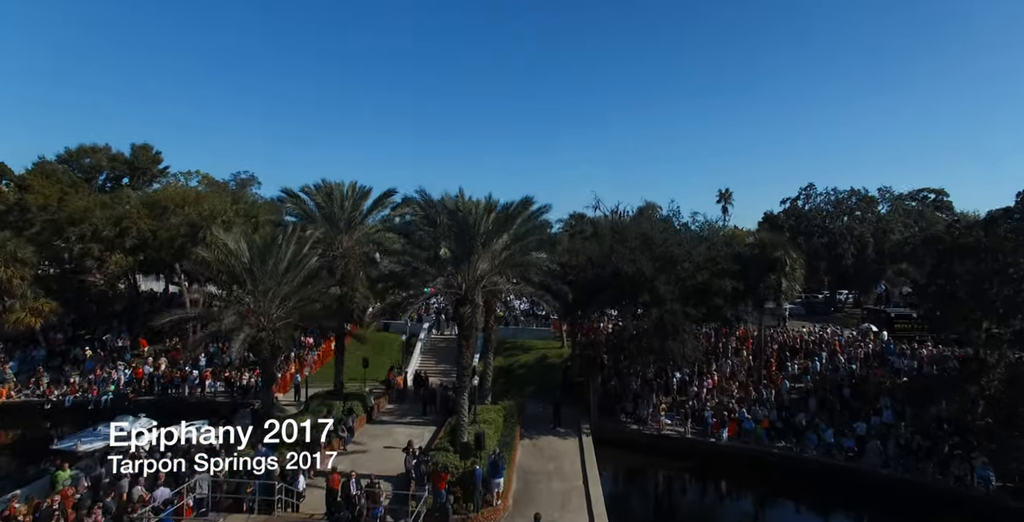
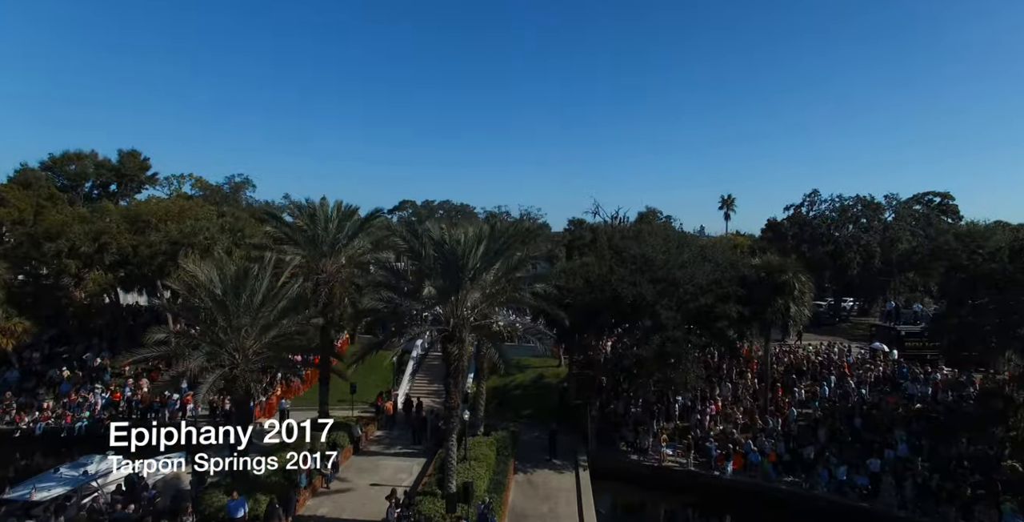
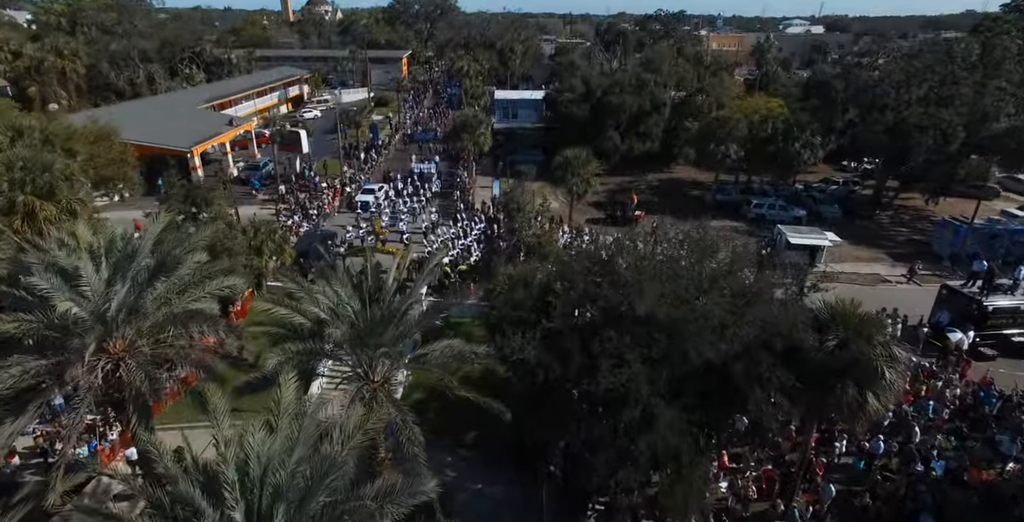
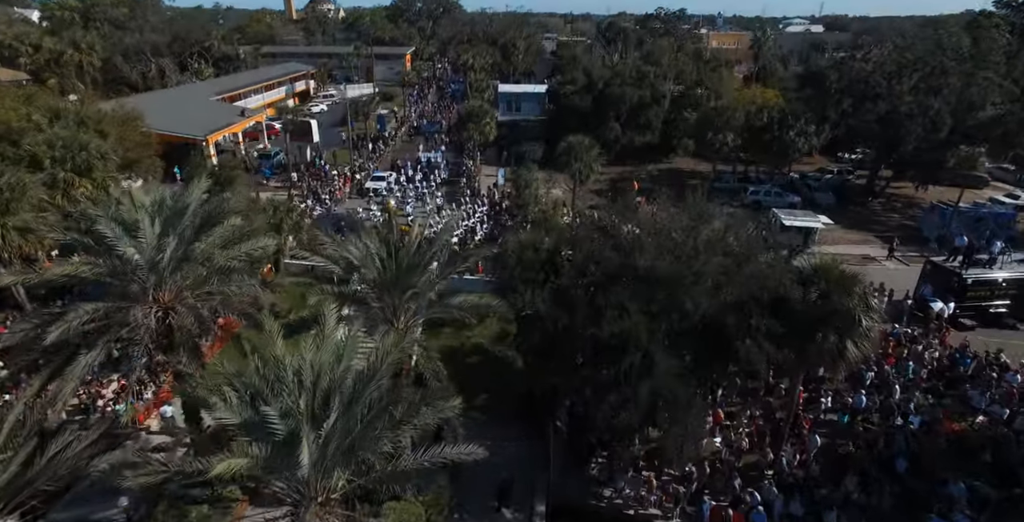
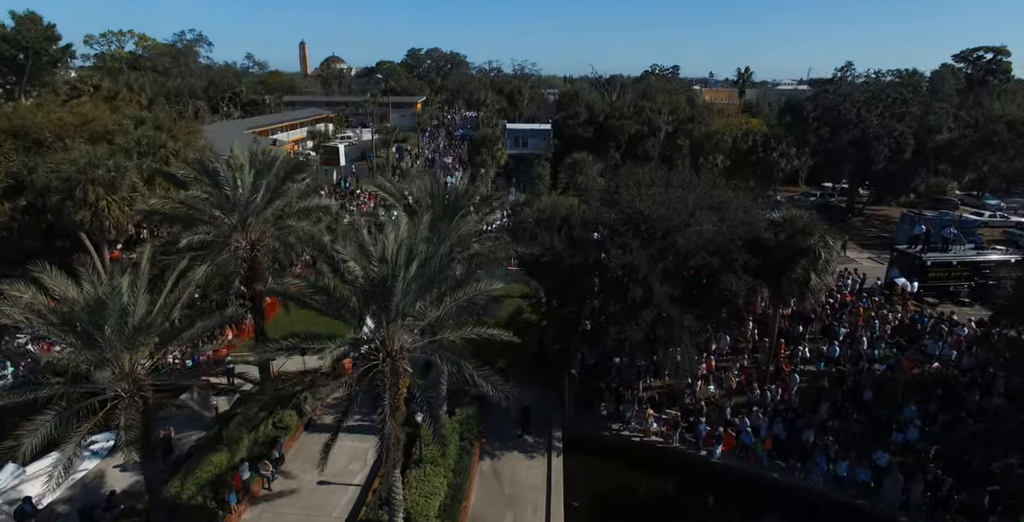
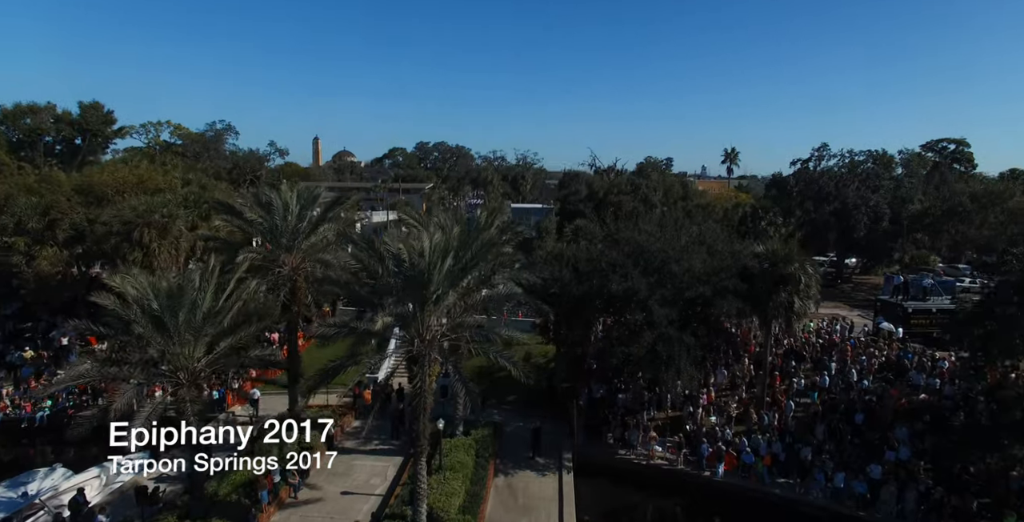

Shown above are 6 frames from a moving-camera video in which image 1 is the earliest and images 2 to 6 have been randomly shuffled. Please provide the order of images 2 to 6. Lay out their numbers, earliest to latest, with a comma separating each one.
2, 6, 5, 4, 3
